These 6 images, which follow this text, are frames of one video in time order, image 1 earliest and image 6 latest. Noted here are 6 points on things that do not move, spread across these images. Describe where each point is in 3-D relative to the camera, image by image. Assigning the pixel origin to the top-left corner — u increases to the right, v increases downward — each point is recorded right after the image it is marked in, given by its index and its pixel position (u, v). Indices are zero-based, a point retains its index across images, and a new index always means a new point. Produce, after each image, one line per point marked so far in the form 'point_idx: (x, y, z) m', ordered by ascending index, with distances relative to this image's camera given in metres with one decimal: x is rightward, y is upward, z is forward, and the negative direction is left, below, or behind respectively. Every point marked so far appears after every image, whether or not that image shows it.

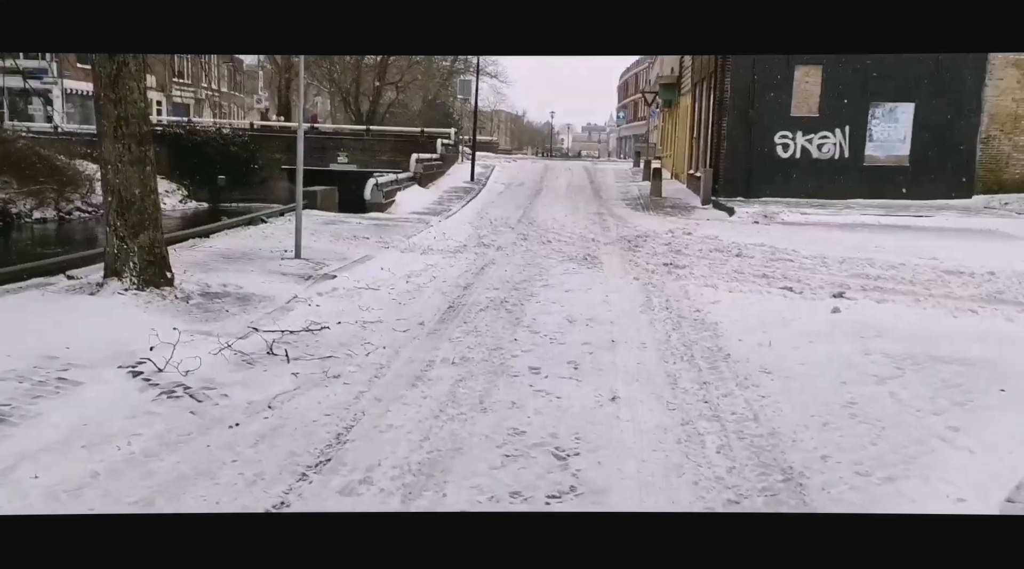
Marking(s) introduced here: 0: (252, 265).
0: (-2.5, +0.2, +8.6) m
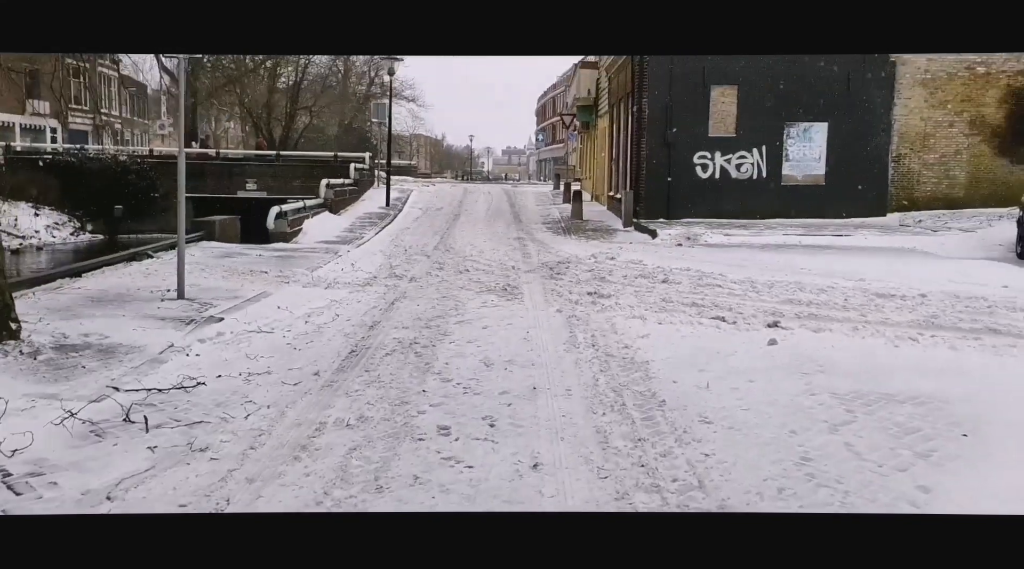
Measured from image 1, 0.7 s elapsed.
0: (-3.3, -0.2, +7.6) m
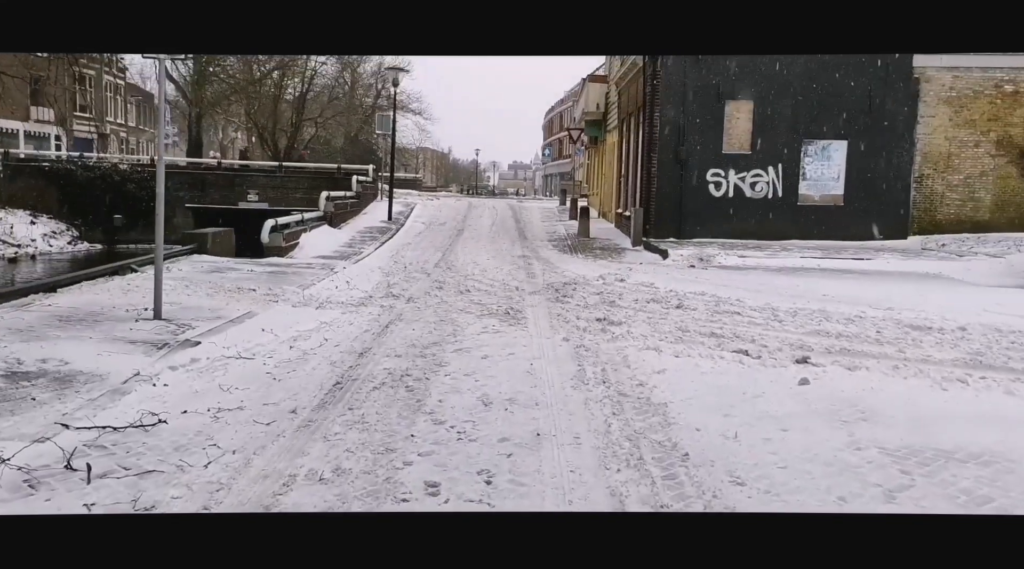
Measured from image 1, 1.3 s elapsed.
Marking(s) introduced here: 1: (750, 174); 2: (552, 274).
0: (-3.3, -0.4, +7.0) m
1: (+4.5, +2.1, +16.5) m
2: (+0.6, +0.1, +12.4) m
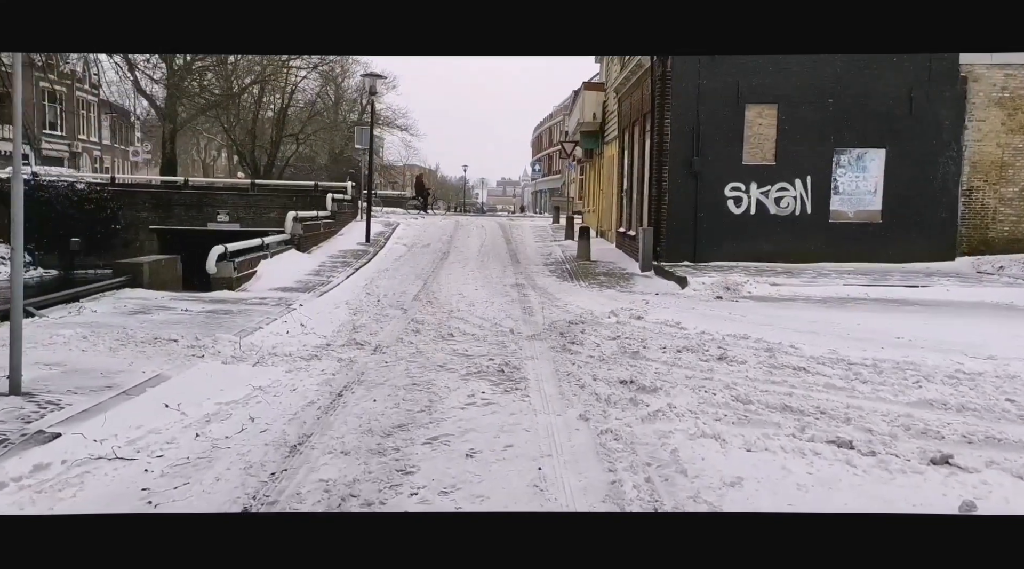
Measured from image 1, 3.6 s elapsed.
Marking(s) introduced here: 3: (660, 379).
0: (-3.3, -0.8, +4.8) m
1: (+4.3, +1.6, +14.4) m
2: (+0.5, -0.3, +10.3) m
3: (+1.1, -0.7, +6.4) m
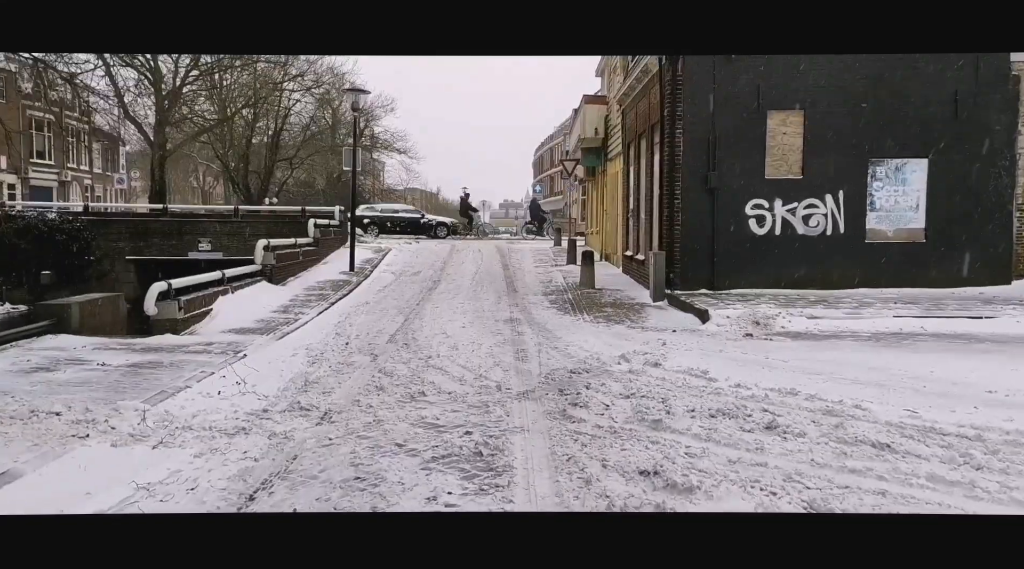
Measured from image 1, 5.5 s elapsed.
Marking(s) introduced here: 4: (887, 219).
0: (-3.5, -1.1, +3.1) m
1: (+4.2, +1.2, +12.7) m
2: (+0.4, -0.7, +8.6) m
3: (+1.0, -1.0, +4.7) m
4: (+5.5, +1.0, +12.8) m
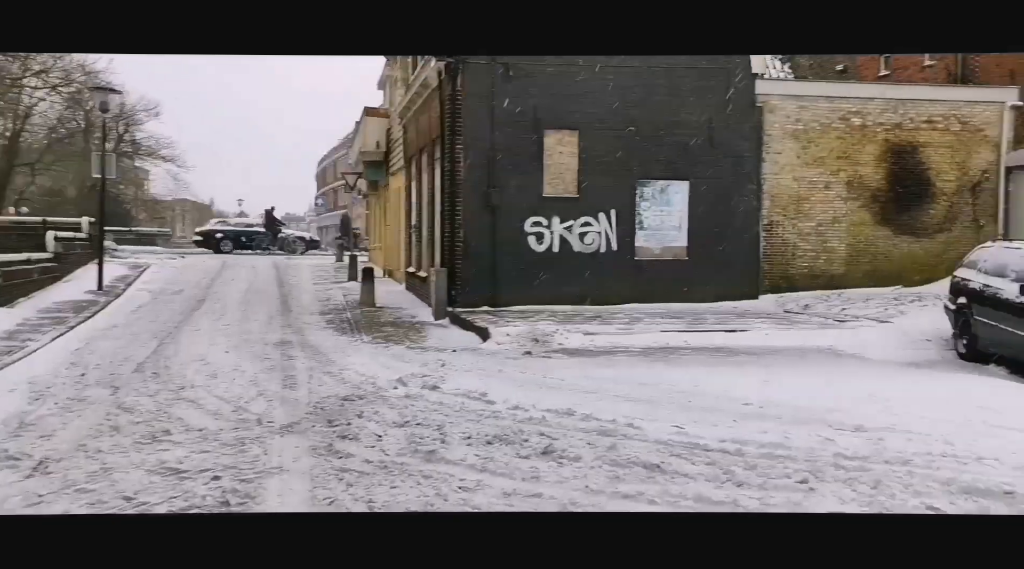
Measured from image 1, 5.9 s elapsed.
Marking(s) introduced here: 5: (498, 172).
0: (-4.1, -1.2, +1.7) m
1: (+1.0, +0.9, +12.9) m
2: (-1.7, -0.9, +8.0) m
3: (-0.2, -1.1, +4.3) m
4: (+2.2, +0.7, +13.3) m
5: (-0.2, +1.6, +12.5) m
